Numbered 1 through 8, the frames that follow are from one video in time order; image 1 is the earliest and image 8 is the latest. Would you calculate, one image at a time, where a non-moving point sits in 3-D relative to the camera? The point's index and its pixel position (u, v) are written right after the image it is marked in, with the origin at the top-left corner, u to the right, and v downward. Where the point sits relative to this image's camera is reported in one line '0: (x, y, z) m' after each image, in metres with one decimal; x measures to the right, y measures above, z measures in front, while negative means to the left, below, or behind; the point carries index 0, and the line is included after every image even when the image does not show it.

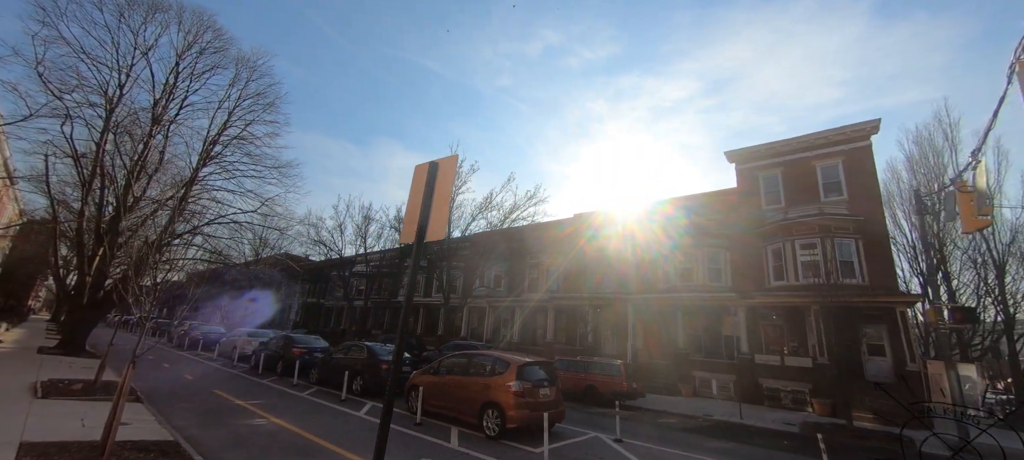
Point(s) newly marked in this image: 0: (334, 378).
0: (-4.8, -4.0, +11.2) m
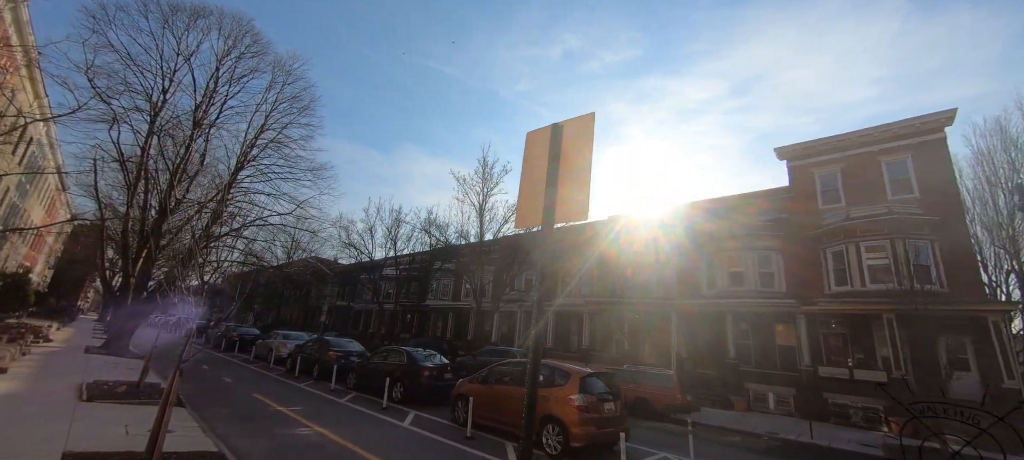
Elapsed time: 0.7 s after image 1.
0: (-3.7, -4.0, +10.8) m
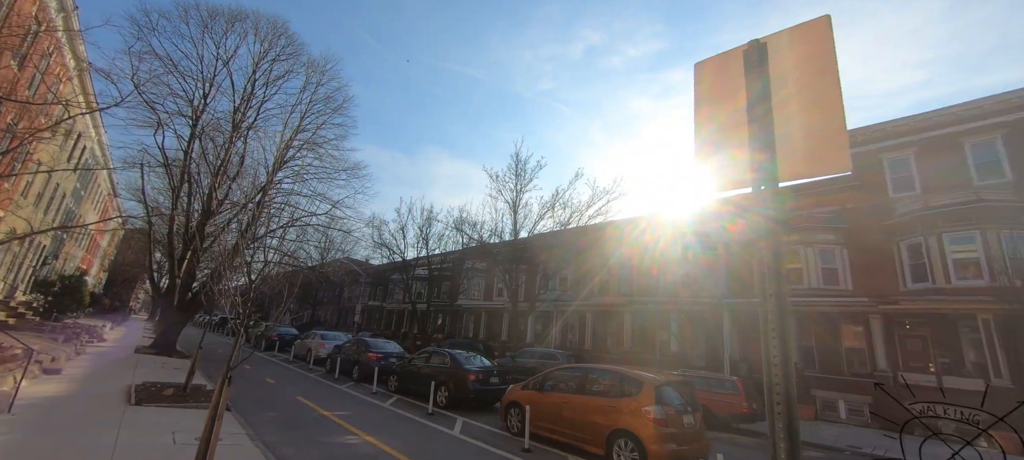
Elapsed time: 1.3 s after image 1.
0: (-2.5, -4.0, +10.4) m
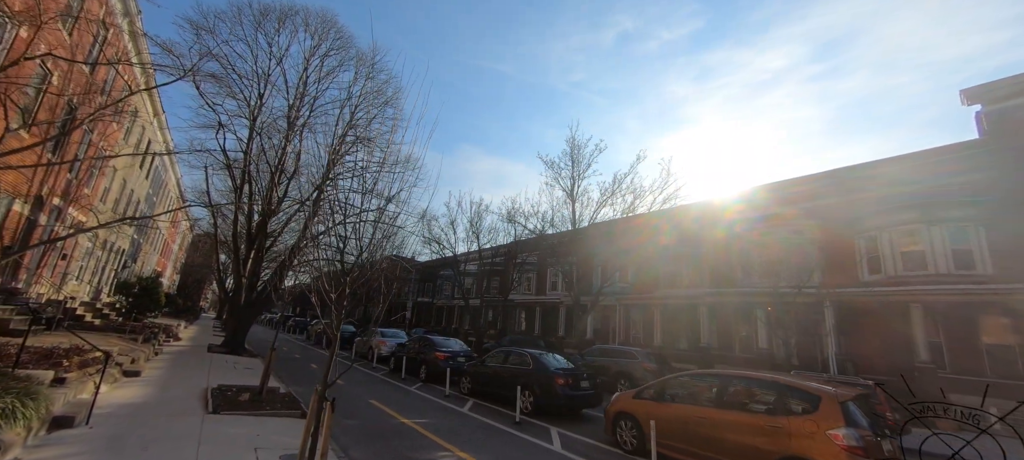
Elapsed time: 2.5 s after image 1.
0: (-0.5, -3.7, +9.6) m
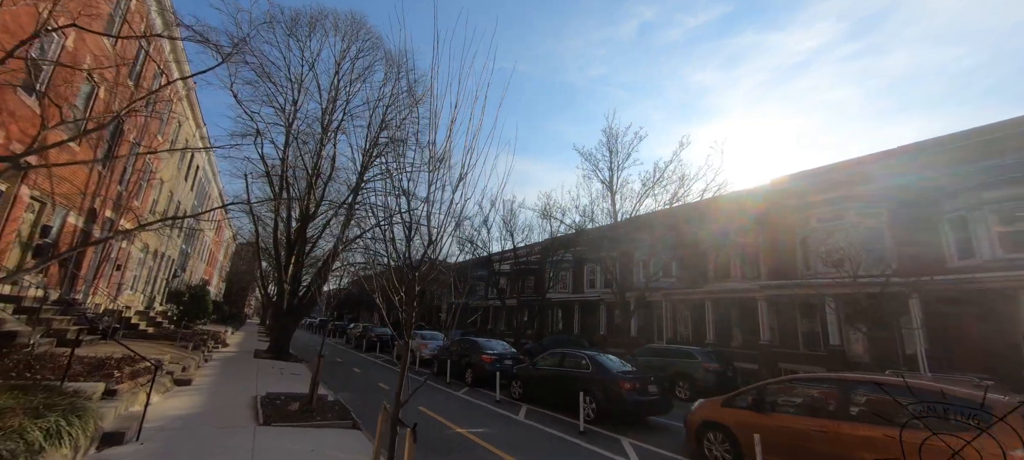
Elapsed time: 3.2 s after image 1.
0: (+0.8, -3.6, +9.0) m
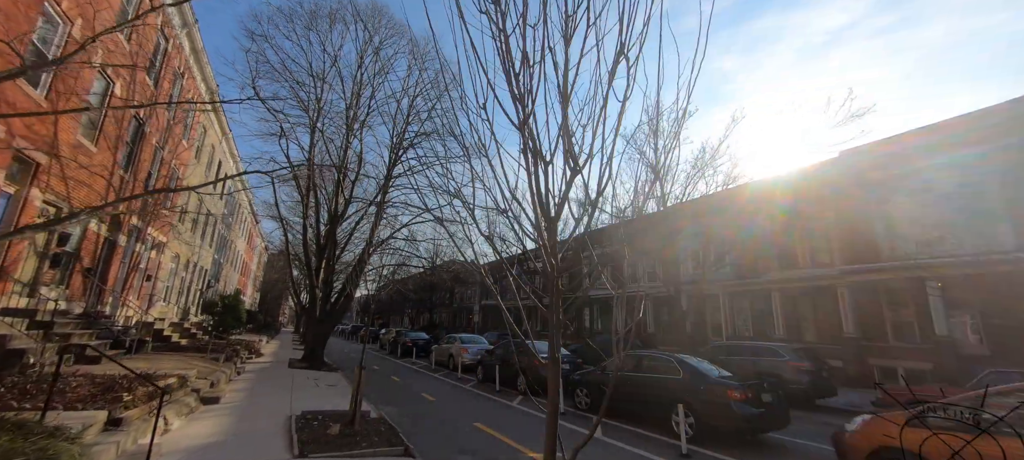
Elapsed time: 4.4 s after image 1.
0: (+2.1, -3.2, +7.6) m
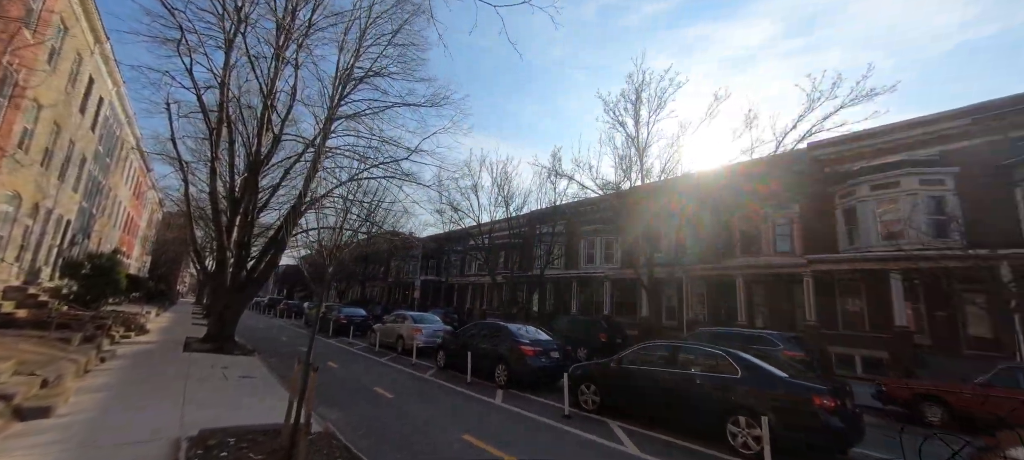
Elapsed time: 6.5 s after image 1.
0: (+2.2, -2.6, +5.8) m
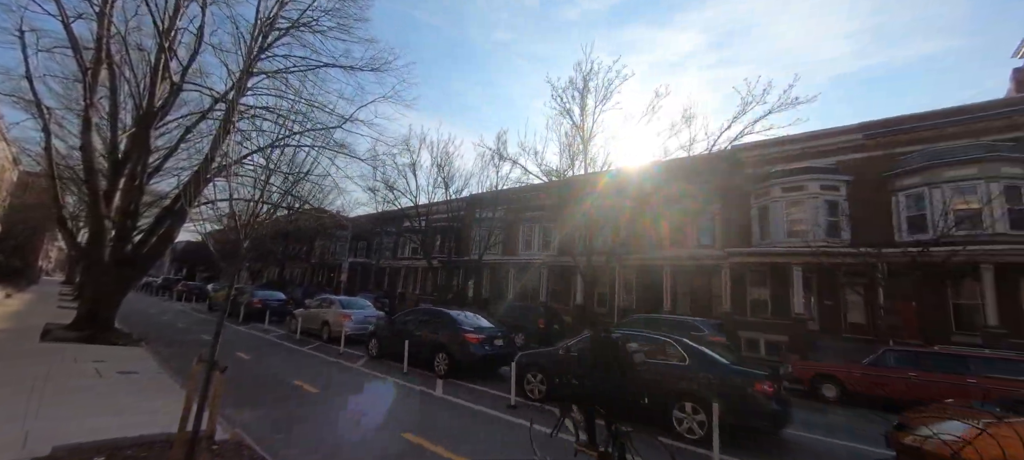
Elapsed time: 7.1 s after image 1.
0: (+1.5, -2.3, +5.6) m
